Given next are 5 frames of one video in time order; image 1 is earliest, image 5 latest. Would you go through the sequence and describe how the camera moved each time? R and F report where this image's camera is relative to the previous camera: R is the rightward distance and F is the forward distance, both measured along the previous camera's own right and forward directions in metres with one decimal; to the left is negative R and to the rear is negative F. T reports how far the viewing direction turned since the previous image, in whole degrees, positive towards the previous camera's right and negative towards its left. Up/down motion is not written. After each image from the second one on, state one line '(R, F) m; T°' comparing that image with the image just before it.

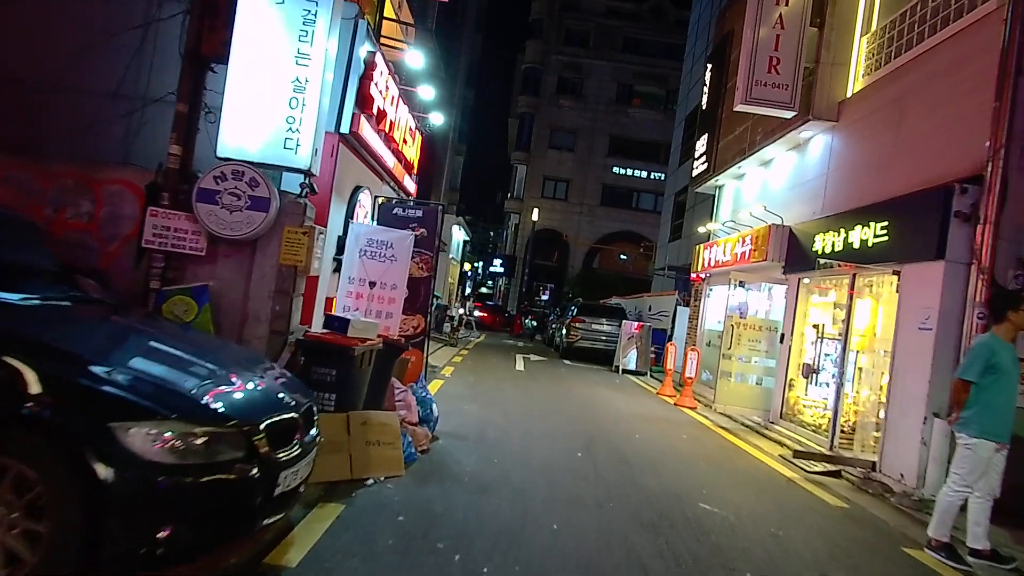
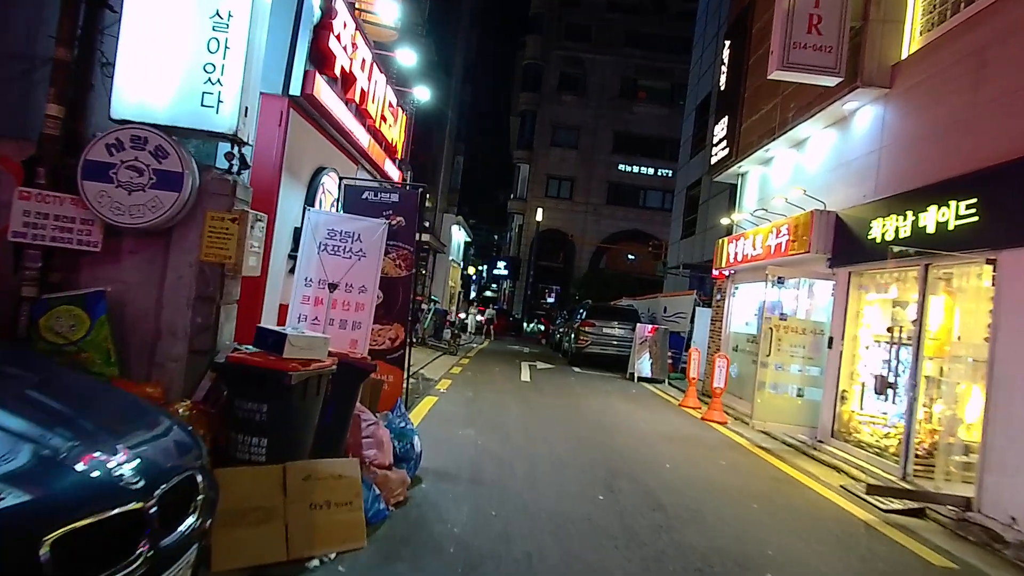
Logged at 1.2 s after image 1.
(+0.1, +1.7) m; 0°
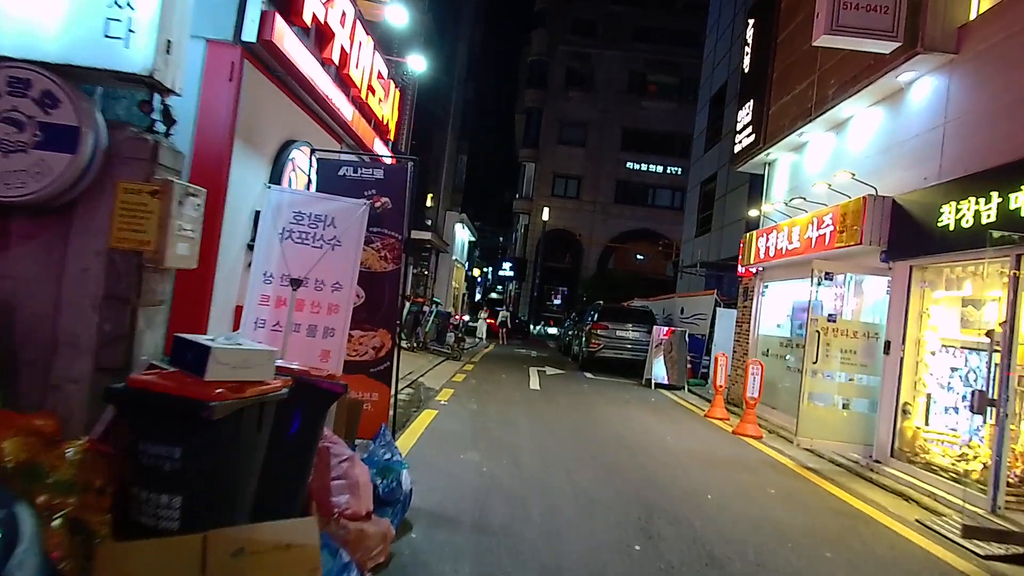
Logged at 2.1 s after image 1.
(-0.1, +1.3) m; -1°
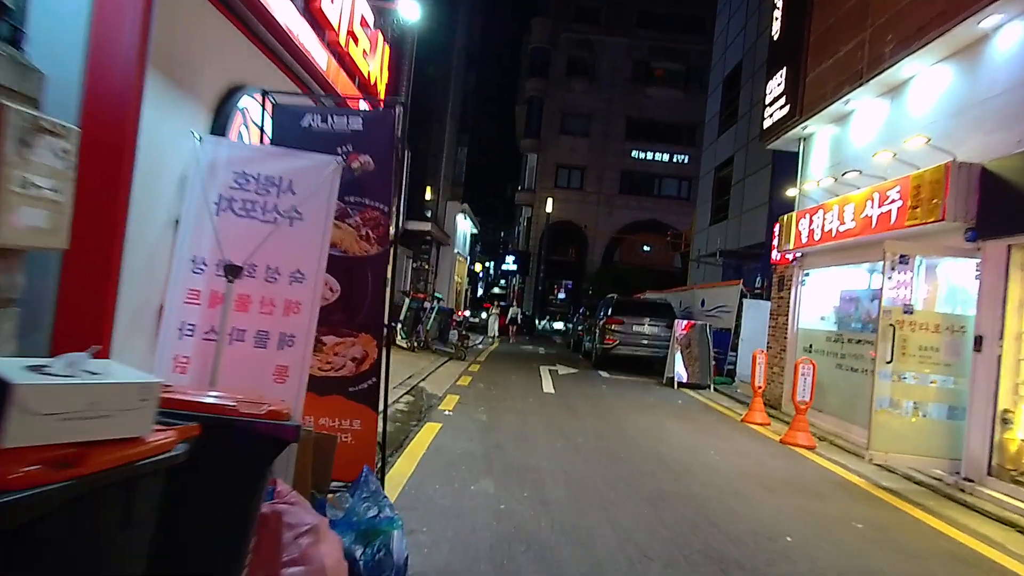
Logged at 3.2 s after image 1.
(-0.2, +1.4) m; 0°
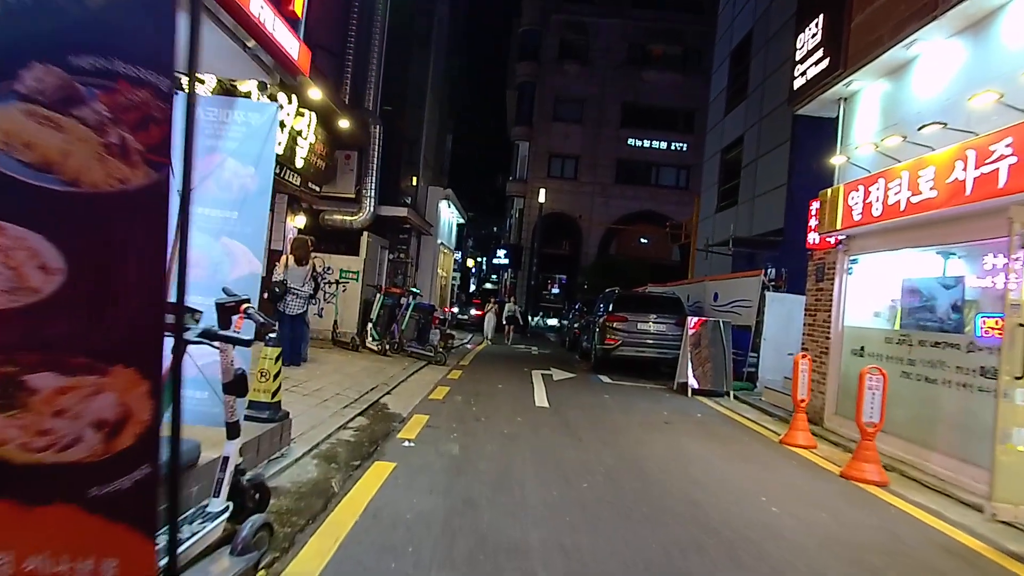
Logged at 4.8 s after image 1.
(+0.2, +2.3) m; +1°
